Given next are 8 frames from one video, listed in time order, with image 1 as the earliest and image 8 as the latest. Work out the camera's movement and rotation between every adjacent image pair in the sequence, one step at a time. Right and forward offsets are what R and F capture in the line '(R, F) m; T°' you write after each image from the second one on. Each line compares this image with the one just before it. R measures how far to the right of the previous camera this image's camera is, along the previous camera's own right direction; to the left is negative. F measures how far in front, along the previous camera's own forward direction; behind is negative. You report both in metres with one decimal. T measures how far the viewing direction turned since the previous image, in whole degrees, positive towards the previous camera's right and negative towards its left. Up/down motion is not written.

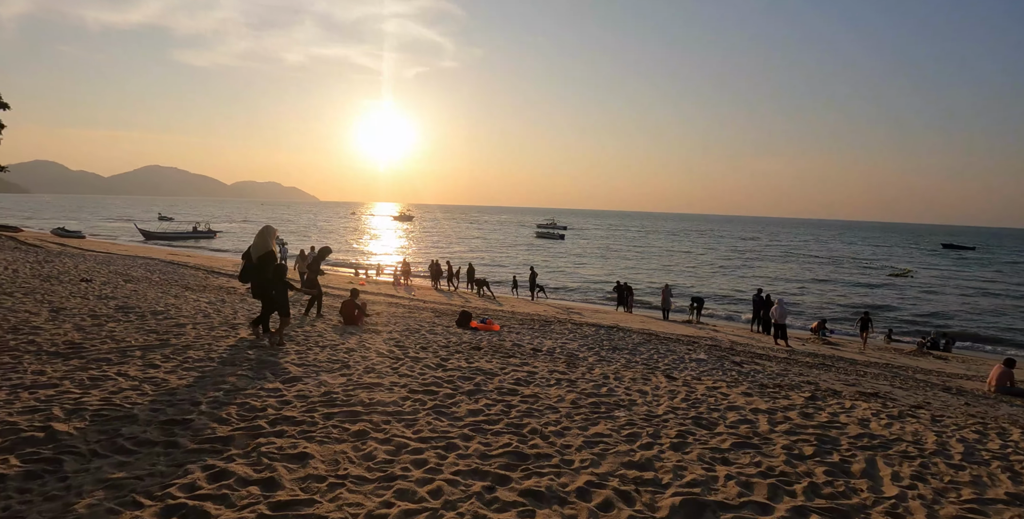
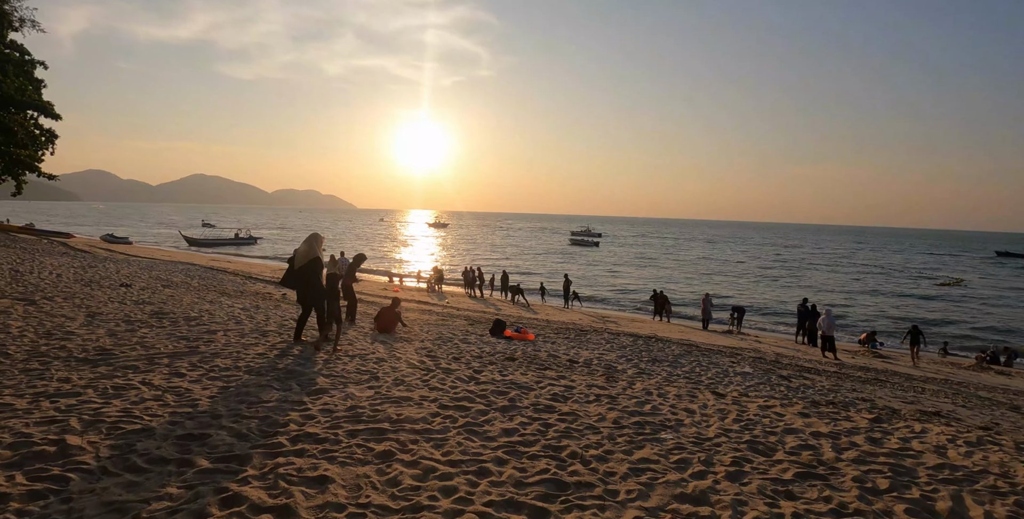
(0.0, +0.4) m; -3°
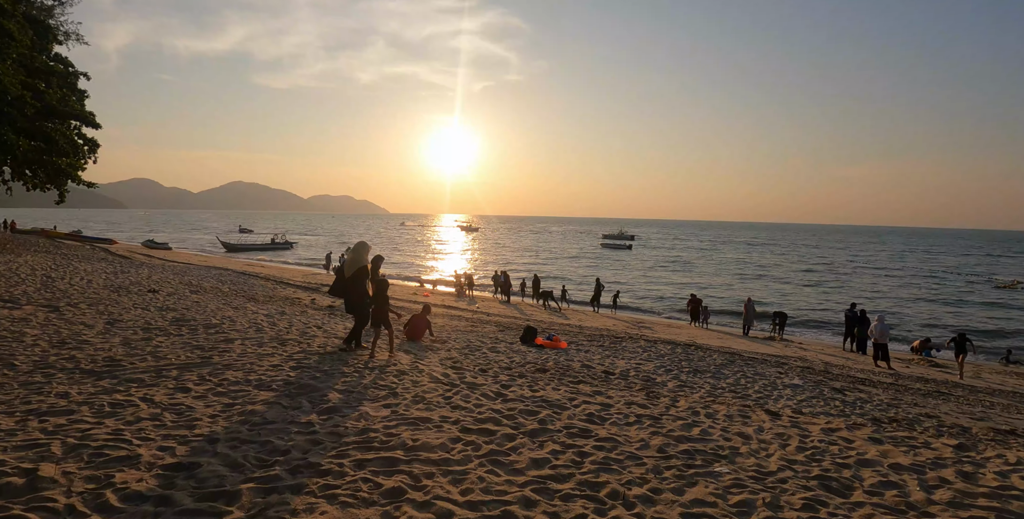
(0.0, +0.6) m; -3°
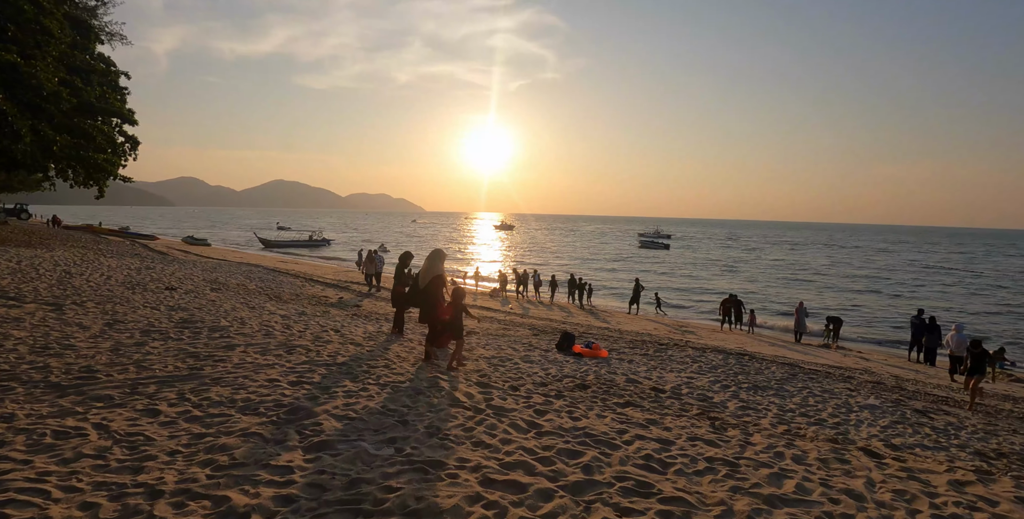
(0.0, +1.2) m; -3°
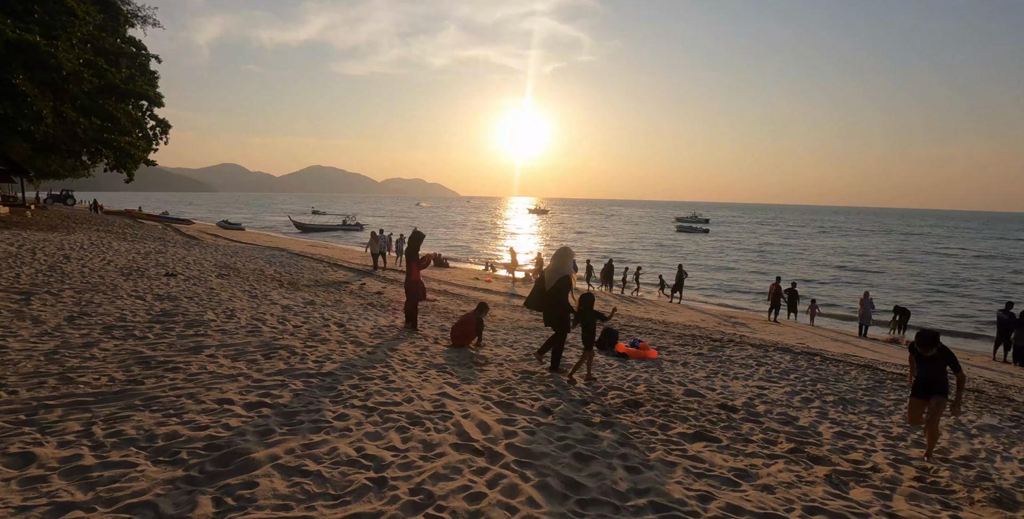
(0.0, +1.7) m; -3°
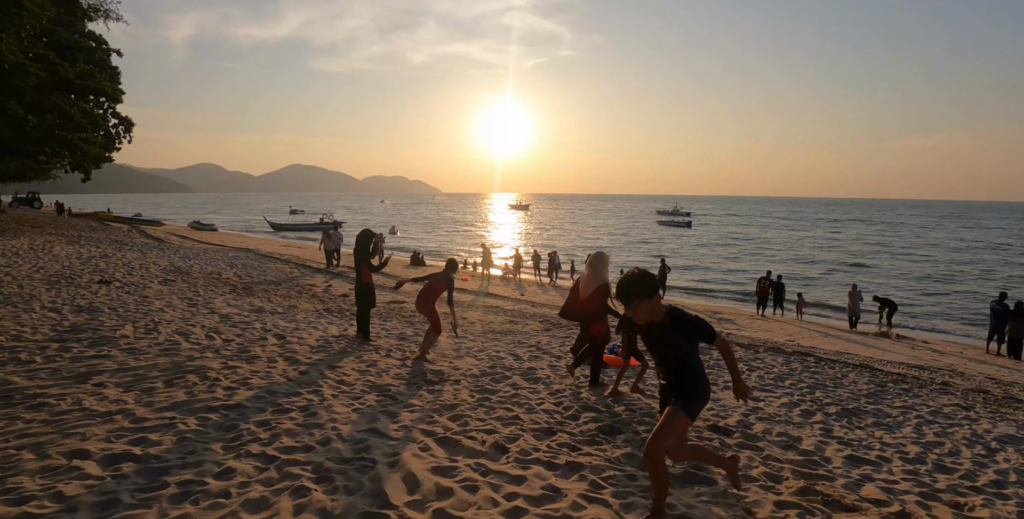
(+0.3, +1.0) m; +2°
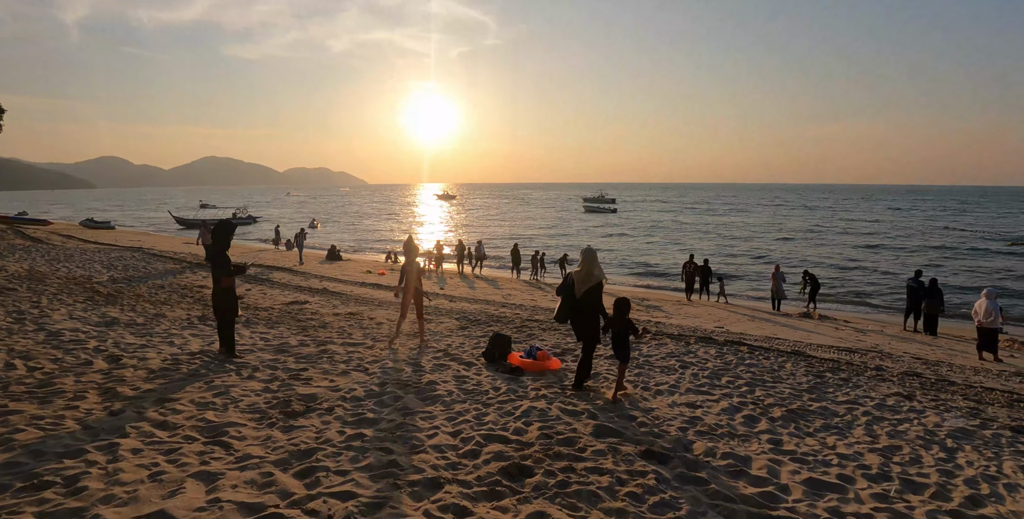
(+0.4, +1.3) m; +7°
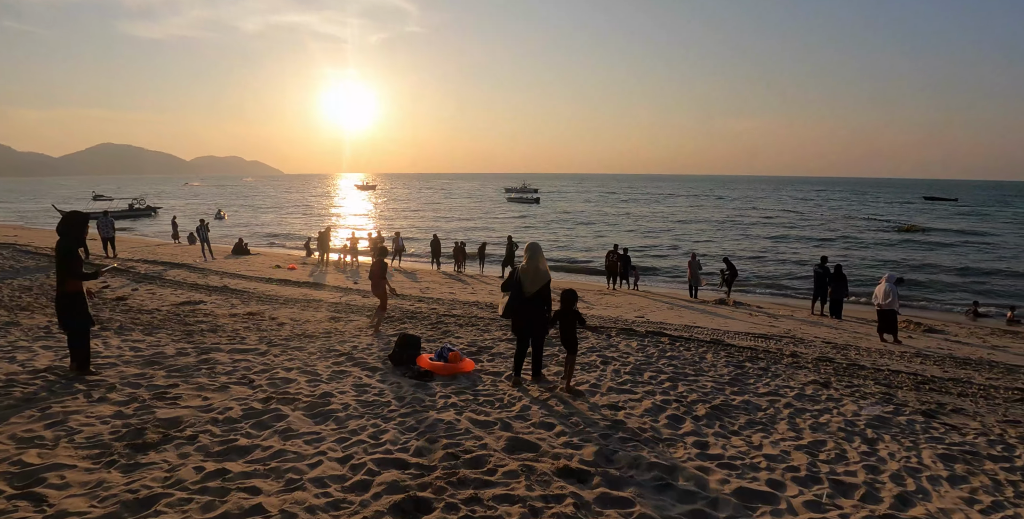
(+0.2, +0.6) m; +7°
